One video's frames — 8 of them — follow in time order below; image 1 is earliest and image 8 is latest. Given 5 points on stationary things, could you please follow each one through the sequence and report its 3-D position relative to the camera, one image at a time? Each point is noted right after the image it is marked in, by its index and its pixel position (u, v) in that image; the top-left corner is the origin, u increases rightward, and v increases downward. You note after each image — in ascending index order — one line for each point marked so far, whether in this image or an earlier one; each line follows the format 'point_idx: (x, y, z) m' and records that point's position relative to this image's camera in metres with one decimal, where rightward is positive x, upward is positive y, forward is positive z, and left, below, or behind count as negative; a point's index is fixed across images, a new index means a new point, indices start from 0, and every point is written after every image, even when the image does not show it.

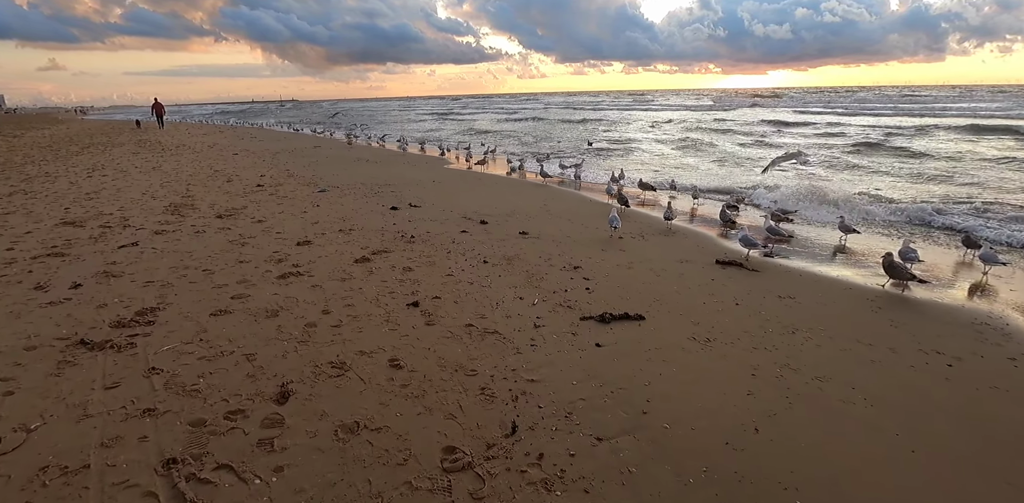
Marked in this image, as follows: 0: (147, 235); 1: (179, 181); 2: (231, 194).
0: (-6.1, +0.3, +8.8) m
1: (-9.2, +1.9, +14.5) m
2: (-6.9, +1.4, +12.8) m
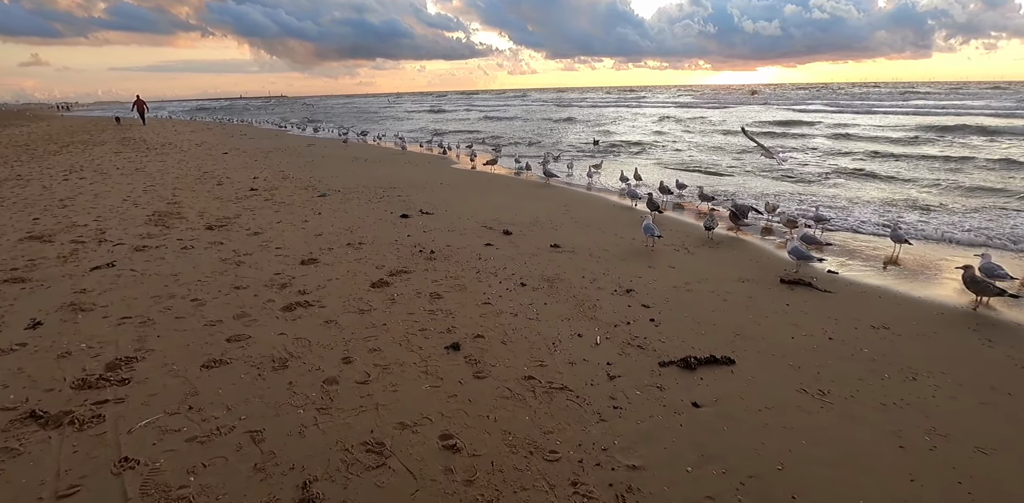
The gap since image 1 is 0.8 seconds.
0: (-5.6, 0.0, +7.6) m
1: (-8.8, +1.7, +13.2) m
2: (-6.4, +1.2, +11.6) m
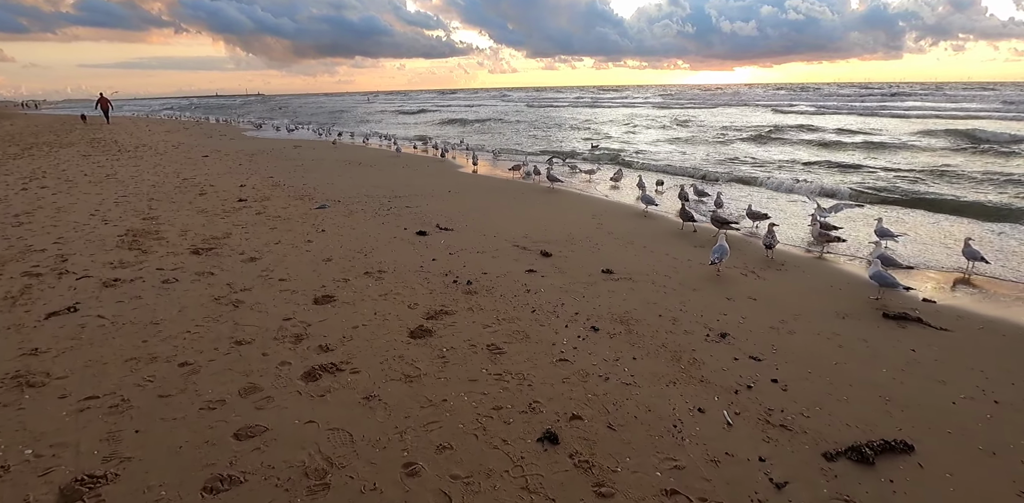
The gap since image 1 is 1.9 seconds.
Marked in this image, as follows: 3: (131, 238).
0: (-4.8, -0.4, +6.1) m
1: (-8.2, +1.2, +11.5) m
2: (-5.8, +0.7, +10.0) m
3: (-5.9, +0.2, +8.1) m
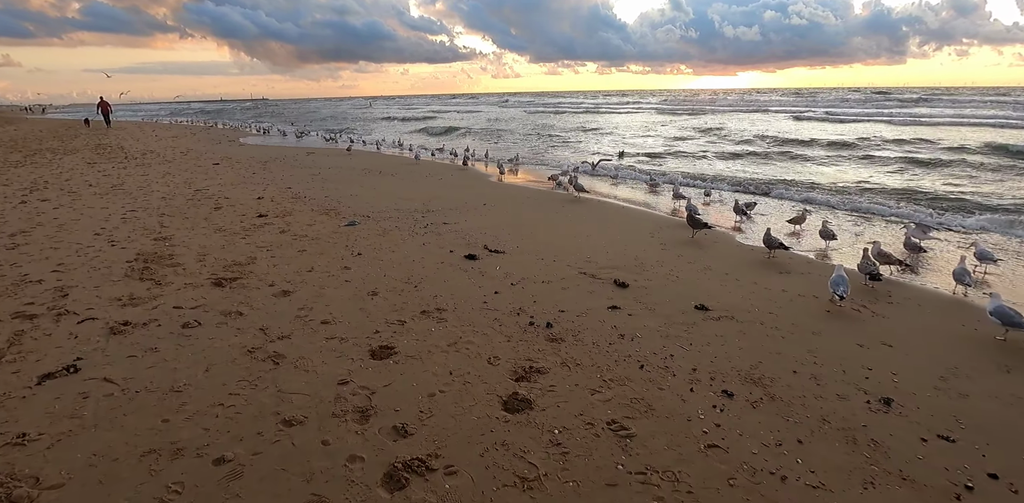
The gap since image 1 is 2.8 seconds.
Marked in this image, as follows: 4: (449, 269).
0: (-3.9, -0.8, +4.9) m
1: (-7.3, +0.8, +10.4) m
2: (-4.9, +0.3, +8.9) m
3: (-4.9, -0.2, +7.0) m
4: (-0.9, -0.3, +7.5) m
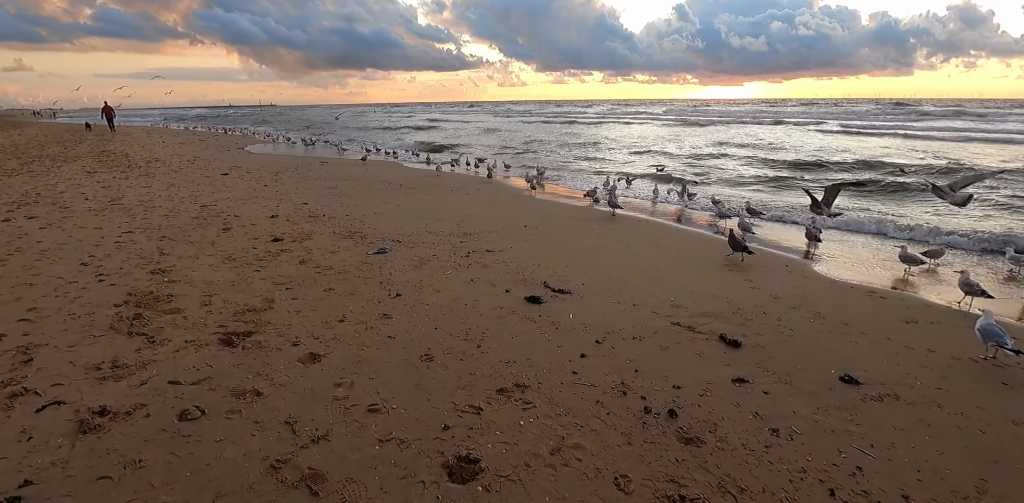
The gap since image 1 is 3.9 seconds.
0: (-3.0, -1.3, +3.5) m
1: (-6.3, +0.3, +9.1) m
2: (-4.0, -0.2, +7.5) m
3: (-4.0, -0.6, +5.6) m
4: (0.0, -0.8, +6.1) m
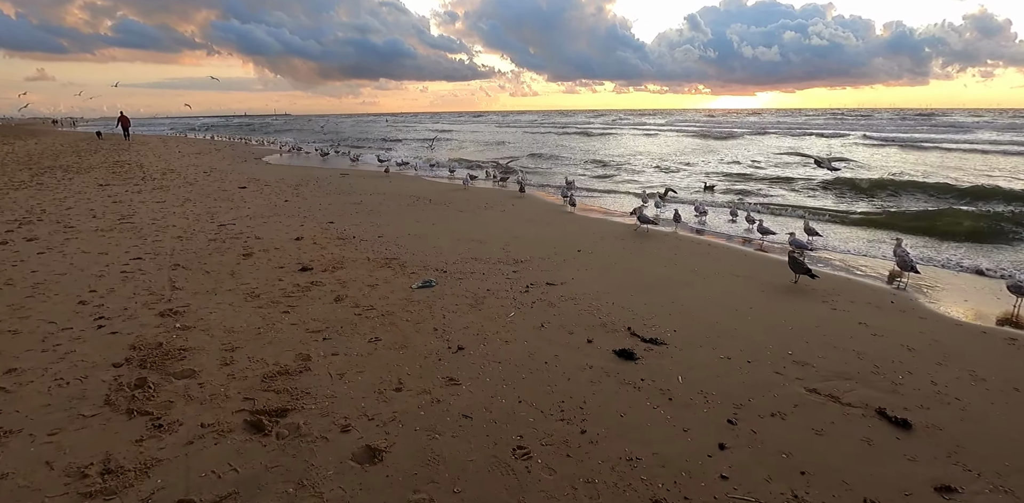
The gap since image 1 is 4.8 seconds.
0: (-2.2, -1.6, +2.3) m
1: (-5.4, -0.1, +7.9) m
2: (-3.0, -0.6, +6.3) m
3: (-3.1, -1.1, +4.4) m
4: (+0.9, -1.2, +4.8) m
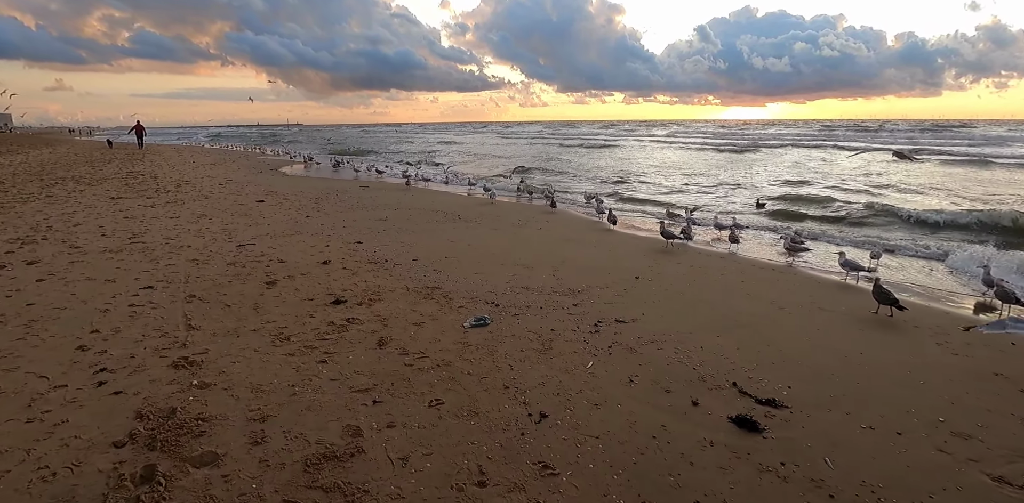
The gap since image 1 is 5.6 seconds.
0: (-1.5, -1.9, +1.3) m
1: (-4.6, -0.5, +7.0) m
2: (-2.3, -1.0, +5.3) m
3: (-2.4, -1.4, +3.4) m
4: (+1.6, -1.5, +3.7) m
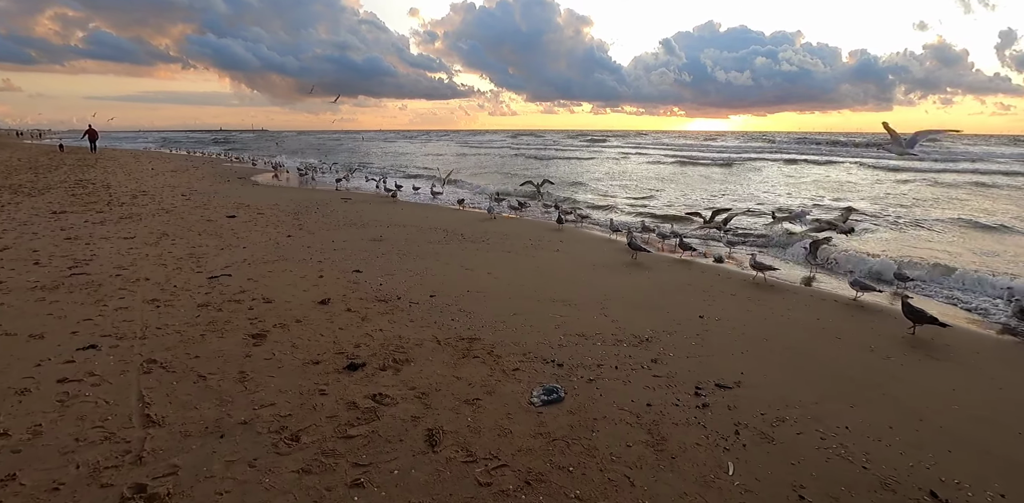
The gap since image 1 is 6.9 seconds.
0: (-0.4, -2.3, -0.4) m
1: (-3.9, -0.9, +5.2) m
2: (-1.5, -1.4, +3.6) m
3: (-1.5, -1.8, +1.7) m
4: (+2.5, -1.9, +2.3) m
